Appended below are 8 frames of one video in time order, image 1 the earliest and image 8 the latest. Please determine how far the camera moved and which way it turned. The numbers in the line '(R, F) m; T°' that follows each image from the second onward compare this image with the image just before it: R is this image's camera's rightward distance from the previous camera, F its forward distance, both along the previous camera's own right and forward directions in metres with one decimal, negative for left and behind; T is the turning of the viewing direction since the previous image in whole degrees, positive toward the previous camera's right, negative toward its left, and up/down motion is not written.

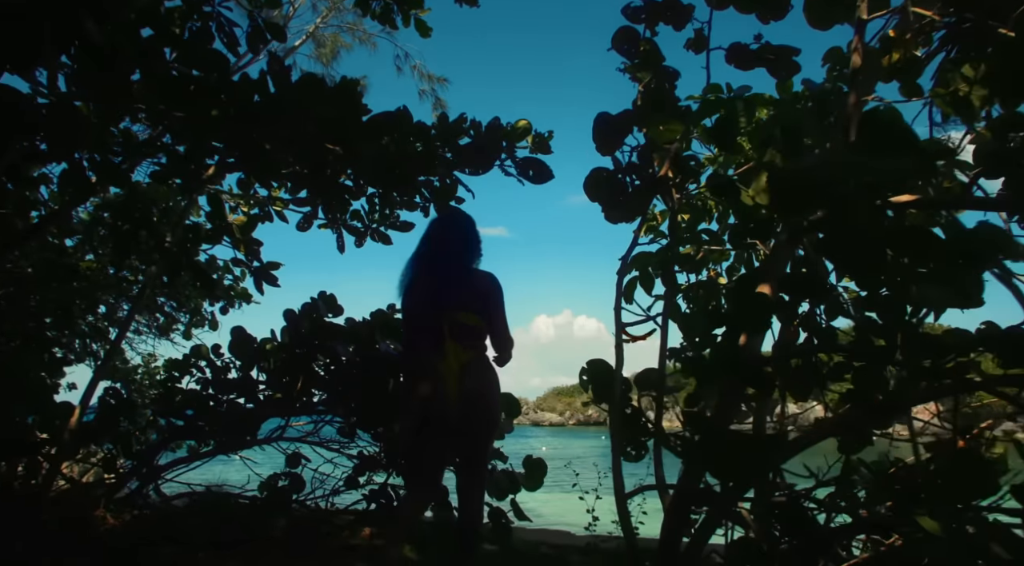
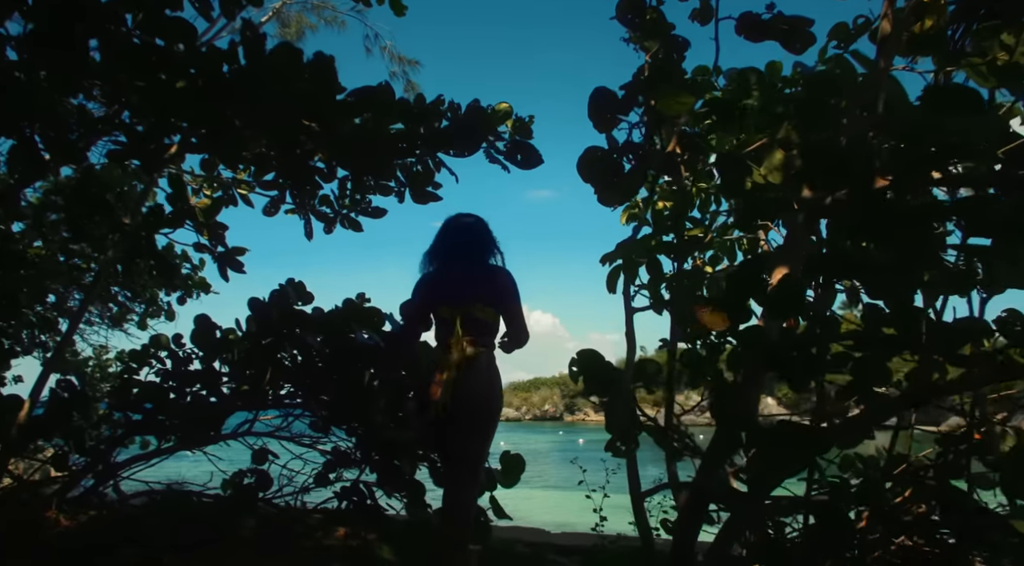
(-0.1, +0.2) m; +3°
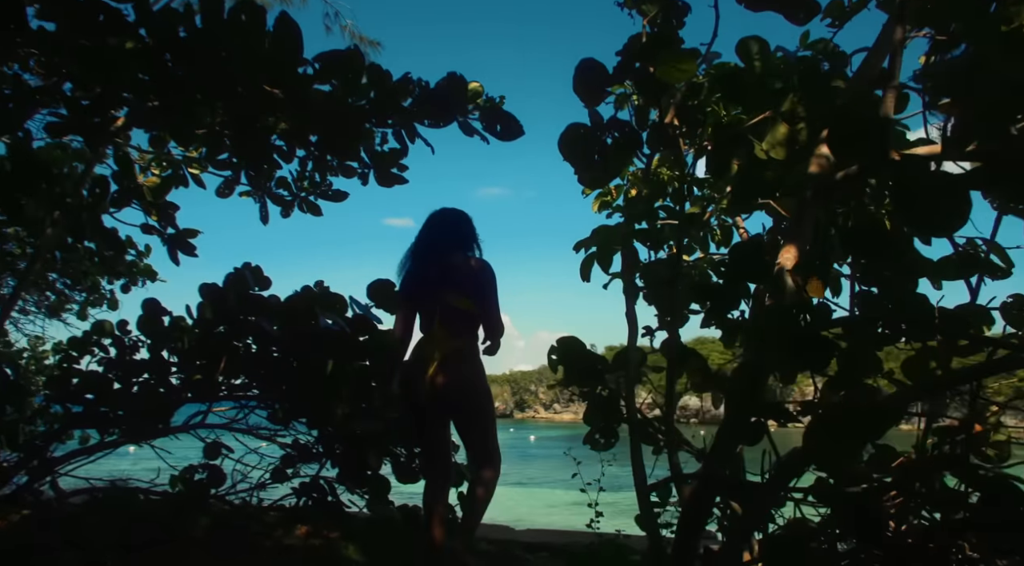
(-0.1, +0.2) m; +4°
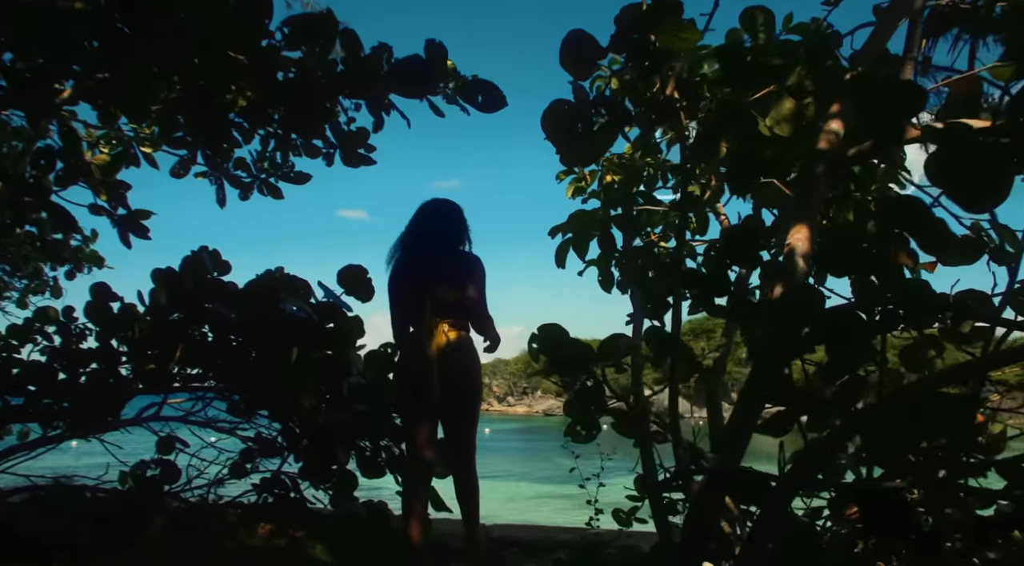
(-0.1, +0.2) m; +3°
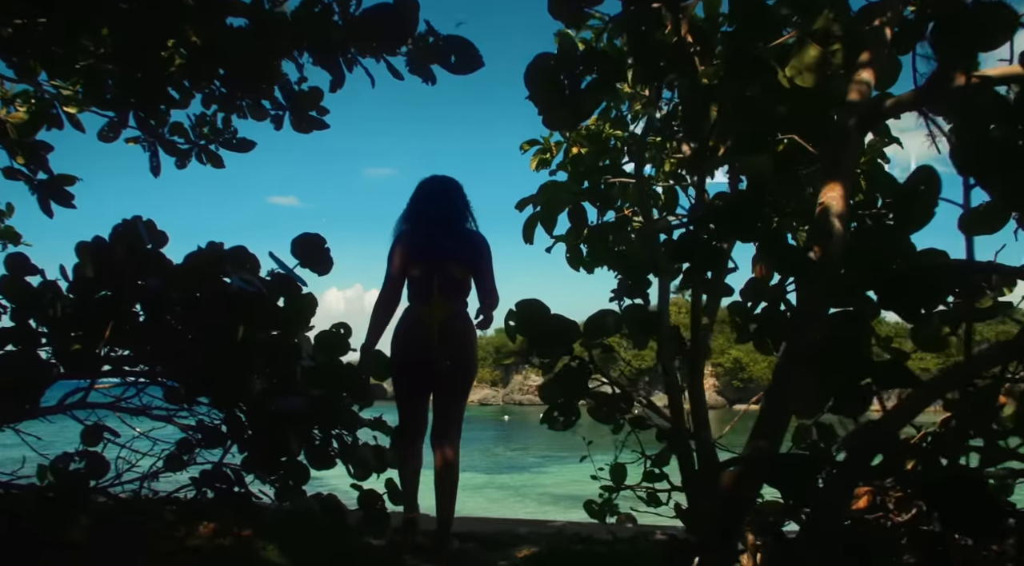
(-0.1, +0.3) m; +5°
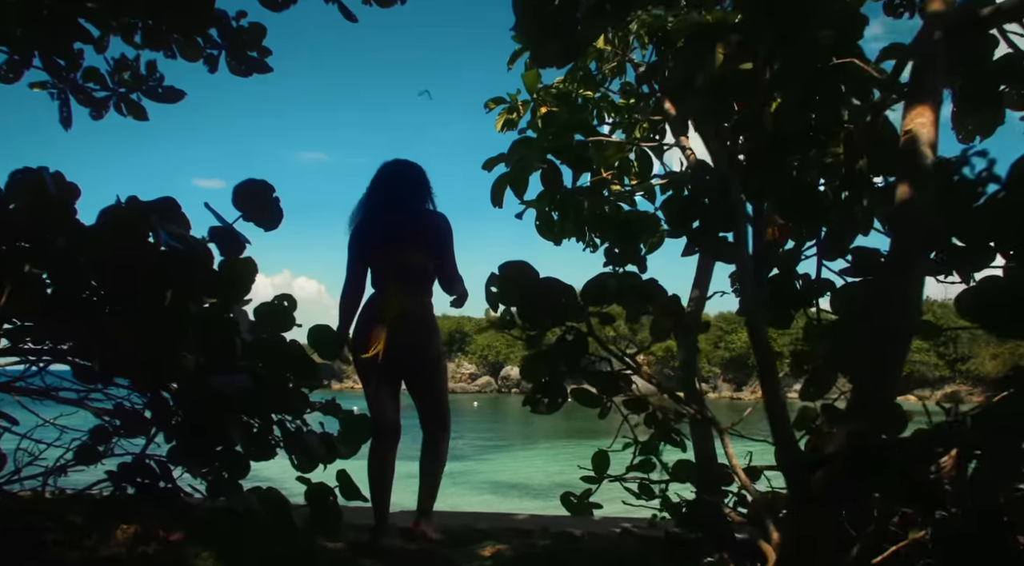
(-0.1, +0.4) m; +5°
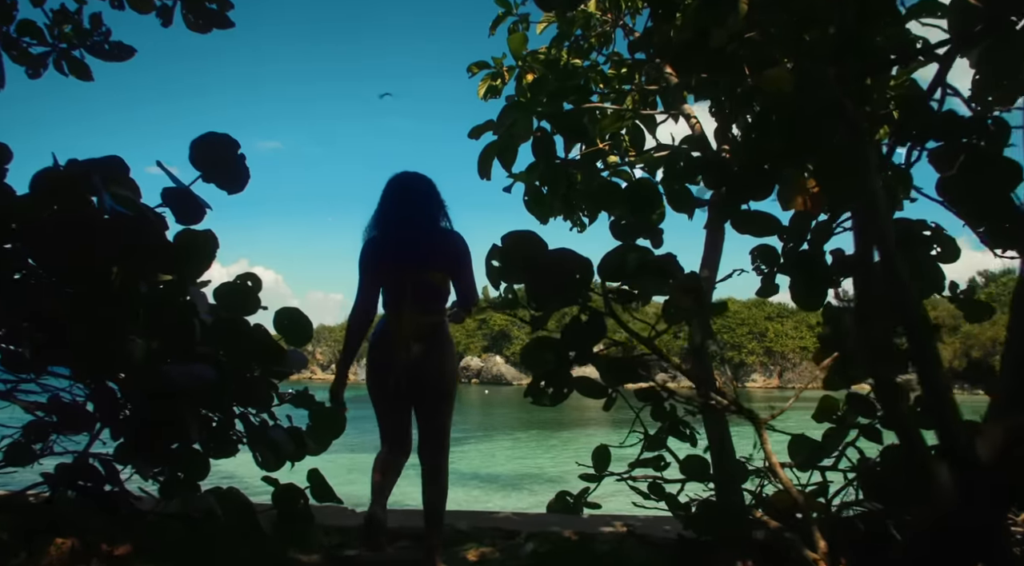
(-0.1, +0.3) m; +3°
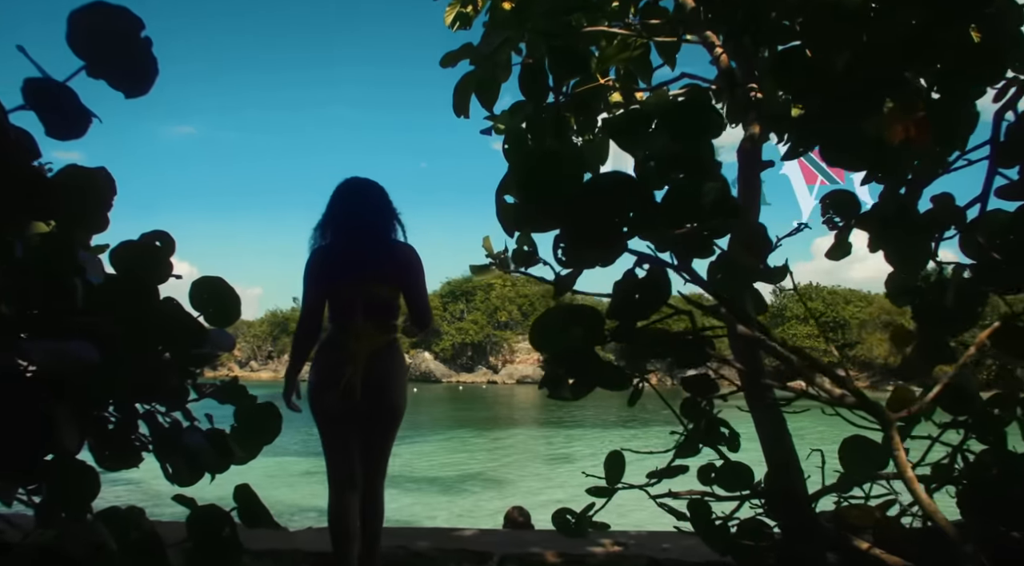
(-0.2, +0.6) m; +5°
